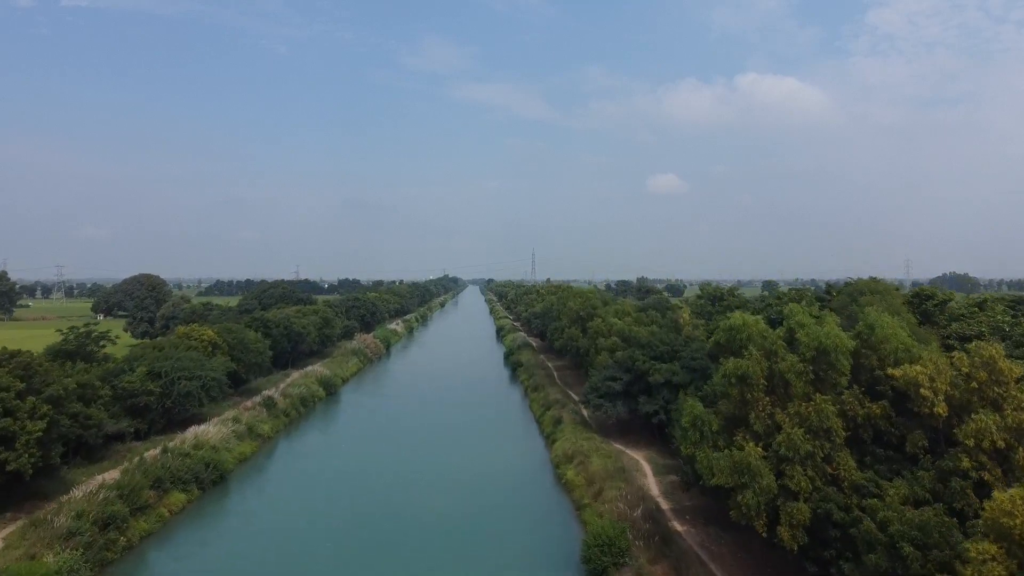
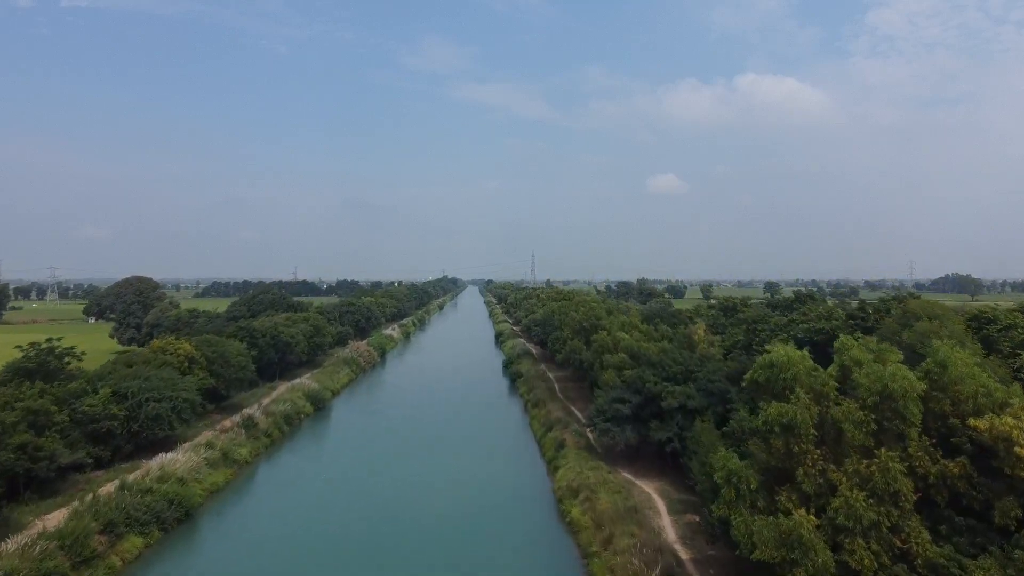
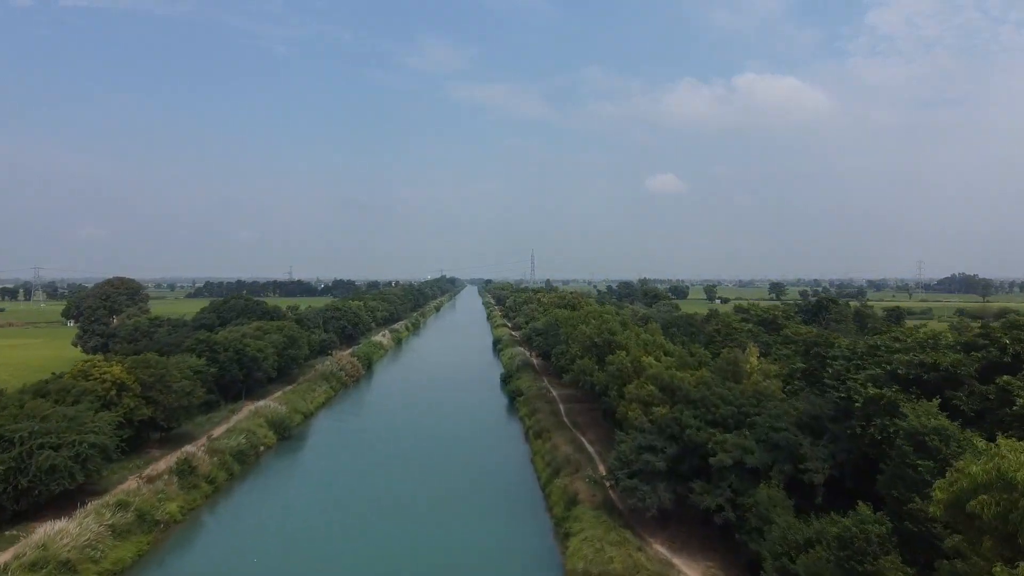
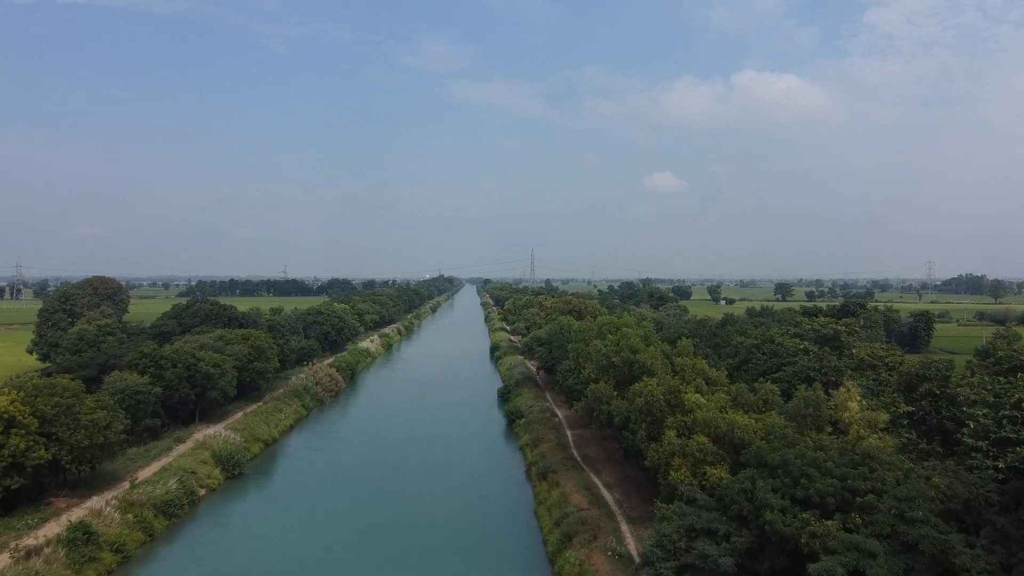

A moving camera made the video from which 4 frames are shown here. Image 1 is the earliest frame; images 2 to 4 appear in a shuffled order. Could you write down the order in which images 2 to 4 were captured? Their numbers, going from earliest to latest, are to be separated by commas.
2, 3, 4
